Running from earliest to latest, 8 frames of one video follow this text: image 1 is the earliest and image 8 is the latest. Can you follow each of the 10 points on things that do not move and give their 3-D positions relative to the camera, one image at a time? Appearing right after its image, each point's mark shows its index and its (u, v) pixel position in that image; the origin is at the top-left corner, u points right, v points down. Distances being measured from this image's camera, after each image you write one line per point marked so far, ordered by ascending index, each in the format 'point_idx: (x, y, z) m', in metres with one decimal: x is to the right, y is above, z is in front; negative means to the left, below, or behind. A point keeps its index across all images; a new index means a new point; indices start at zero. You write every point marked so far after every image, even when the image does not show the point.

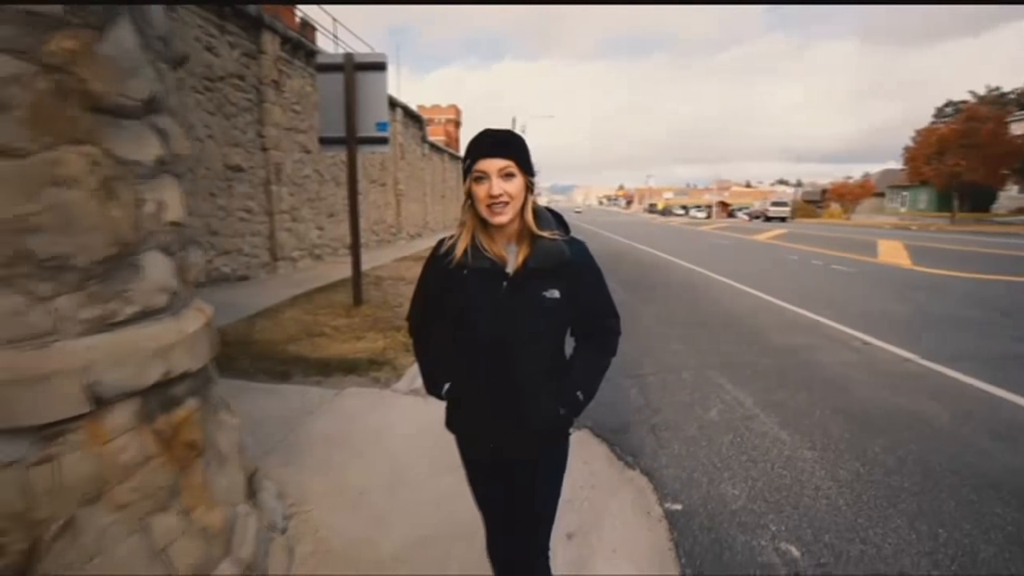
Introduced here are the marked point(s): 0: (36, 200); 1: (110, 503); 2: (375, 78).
0: (-1.2, +0.2, +1.5) m
1: (-1.2, -0.6, +1.7) m
2: (-1.3, +2.0, +5.2) m
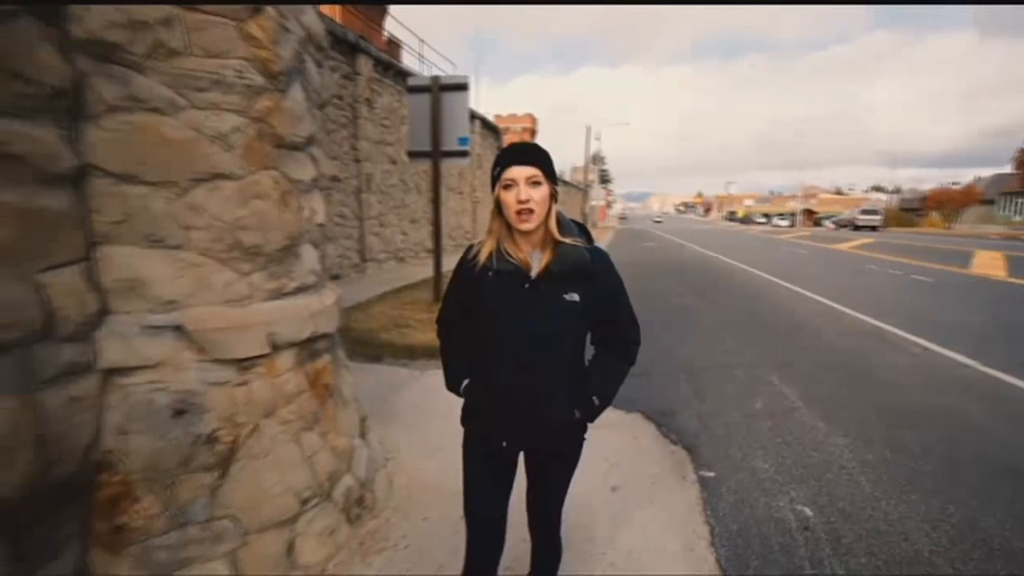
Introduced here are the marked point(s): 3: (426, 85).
0: (-1.0, +0.3, +2.3) m
1: (-1.0, -0.6, +2.4) m
2: (-0.6, +2.1, +5.9) m
3: (-1.0, +2.2, +6.0) m
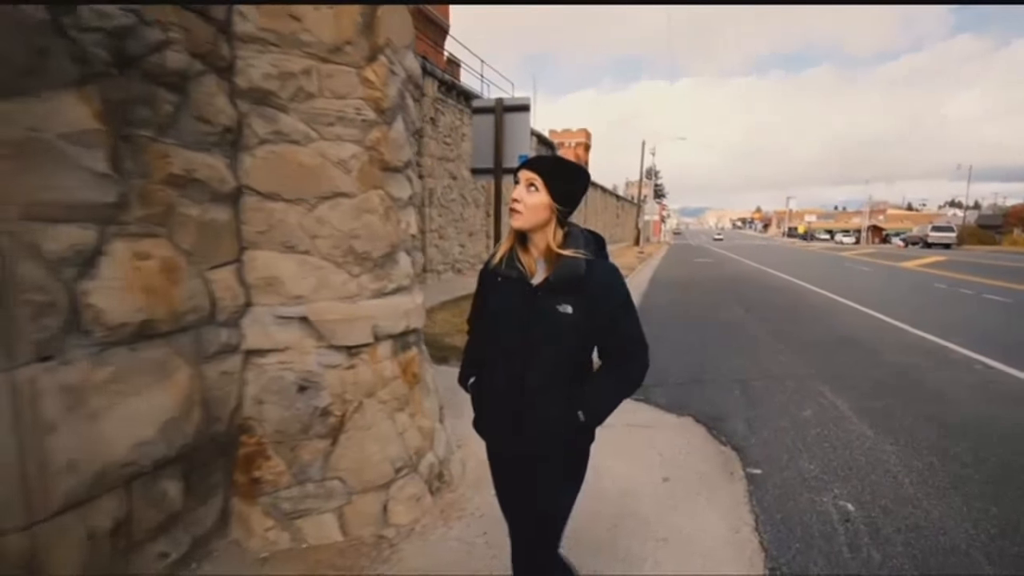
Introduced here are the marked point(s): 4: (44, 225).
0: (-0.7, +0.3, +2.7) m
1: (-0.7, -0.6, +2.9) m
2: (+0.1, +2.0, +6.4) m
3: (-0.3, +2.1, +6.5) m
4: (-1.5, +0.2, +1.8) m
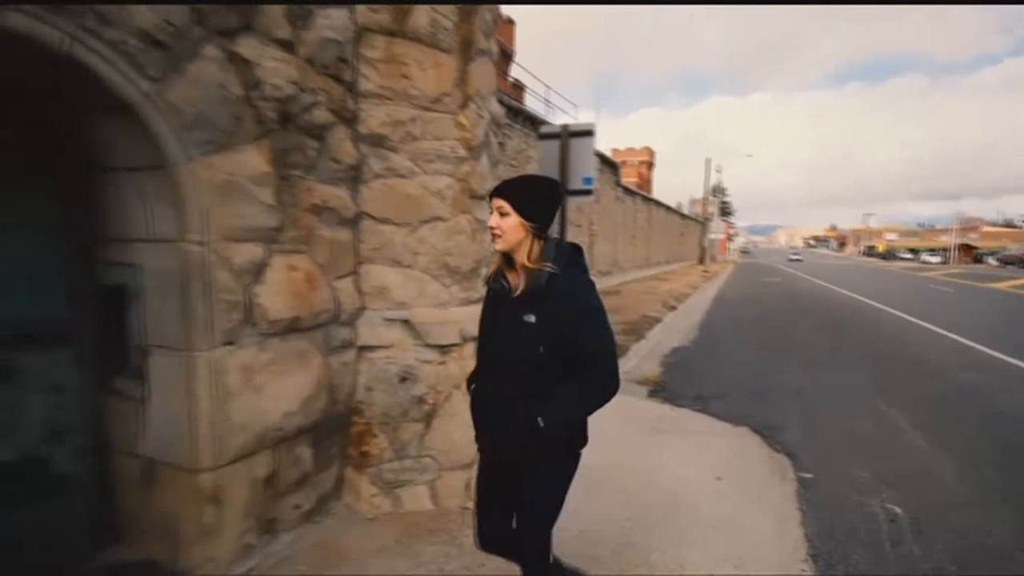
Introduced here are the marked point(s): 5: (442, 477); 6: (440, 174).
0: (-0.3, +0.3, +3.3) m
1: (-0.3, -0.6, +3.4) m
2: (+0.9, +1.8, +6.9) m
3: (+0.5, +1.9, +7.0) m
4: (-1.2, +0.2, +2.4) m
5: (-0.4, -1.1, +3.2) m
6: (-0.4, +0.6, +3.2) m
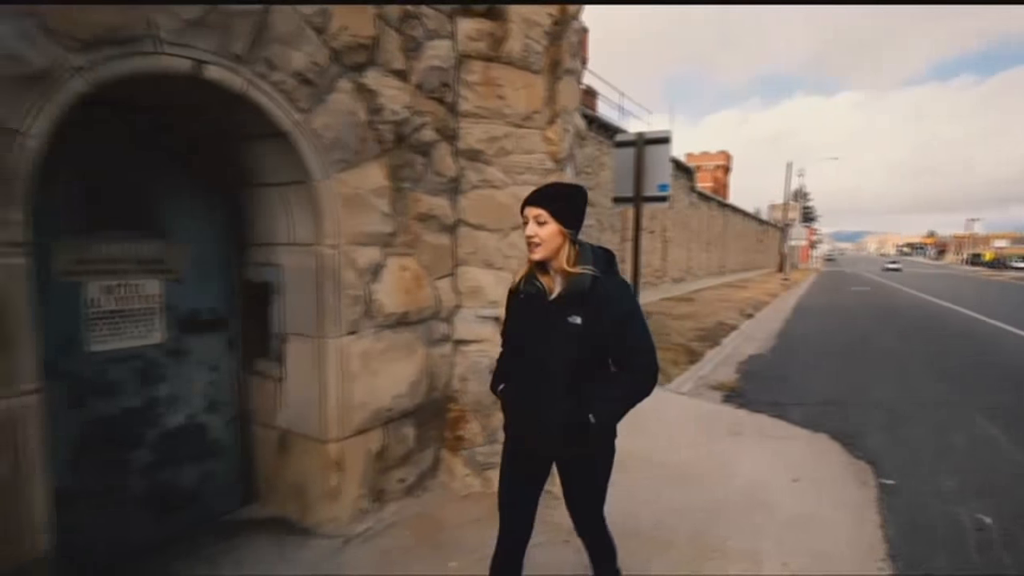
0: (+0.2, +0.3, +3.6) m
1: (+0.2, -0.6, +3.6) m
2: (+1.9, +1.7, +7.0) m
3: (+1.5, +1.9, +7.2) m
4: (-0.8, +0.2, +2.8) m
5: (+0.1, -1.1, +3.5) m
6: (+0.1, +0.6, +3.5) m
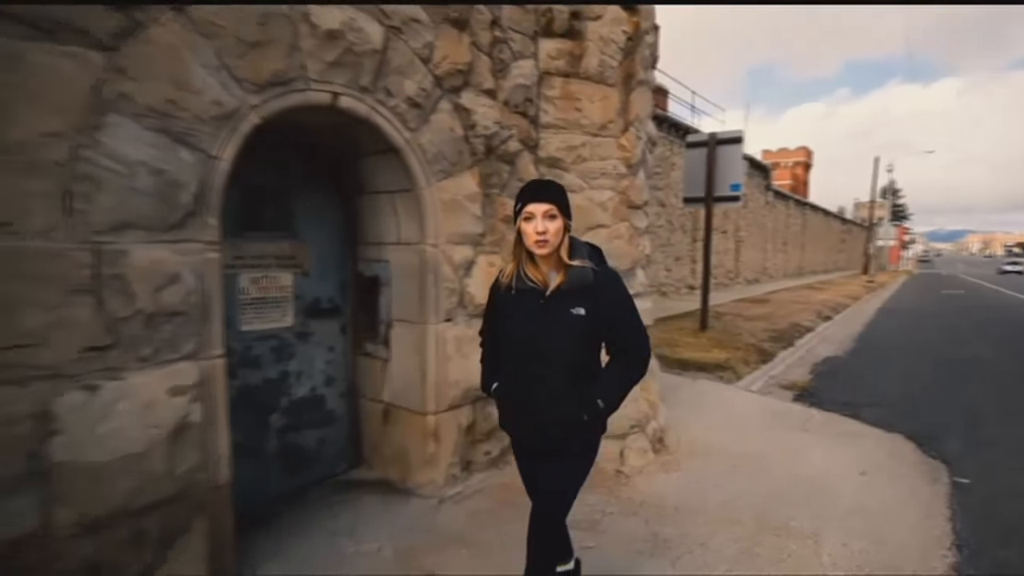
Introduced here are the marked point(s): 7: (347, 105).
0: (+0.7, +0.3, +3.9) m
1: (+0.8, -0.6, +3.9) m
2: (+2.8, +1.7, +7.1) m
3: (+2.4, +1.9, +7.3) m
4: (-0.3, +0.2, +3.2) m
5: (+0.6, -1.1, +3.8) m
6: (+0.6, +0.7, +3.8) m
7: (-0.7, +0.8, +2.6) m
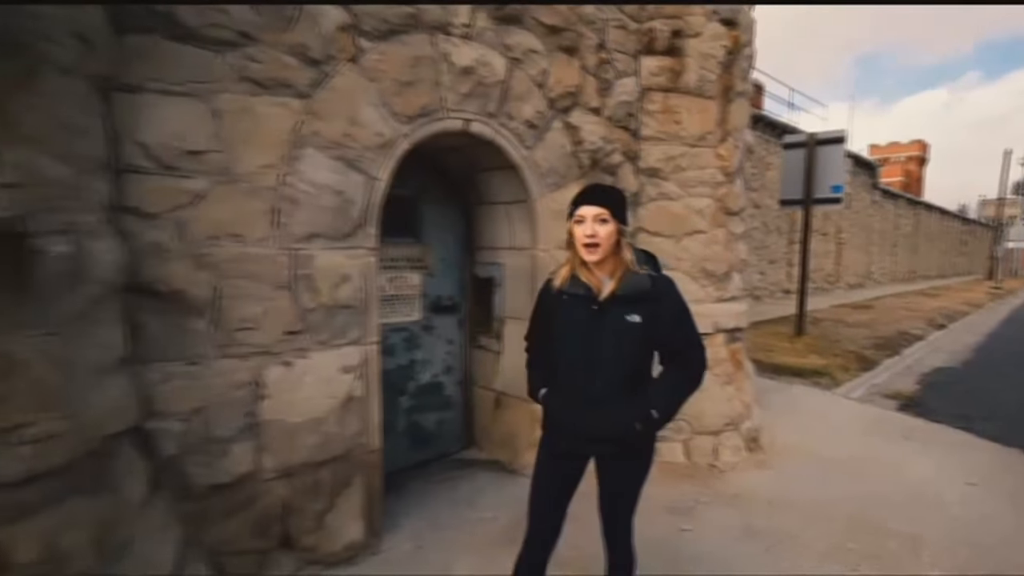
0: (+1.4, +0.3, +4.0) m
1: (+1.5, -0.6, +4.1) m
2: (+4.0, +1.7, +6.9) m
3: (+3.7, +1.8, +7.2) m
4: (+0.3, +0.2, +3.5) m
5: (+1.3, -1.1, +4.0) m
6: (+1.3, +0.6, +4.0) m
7: (-0.2, +0.8, +3.0) m
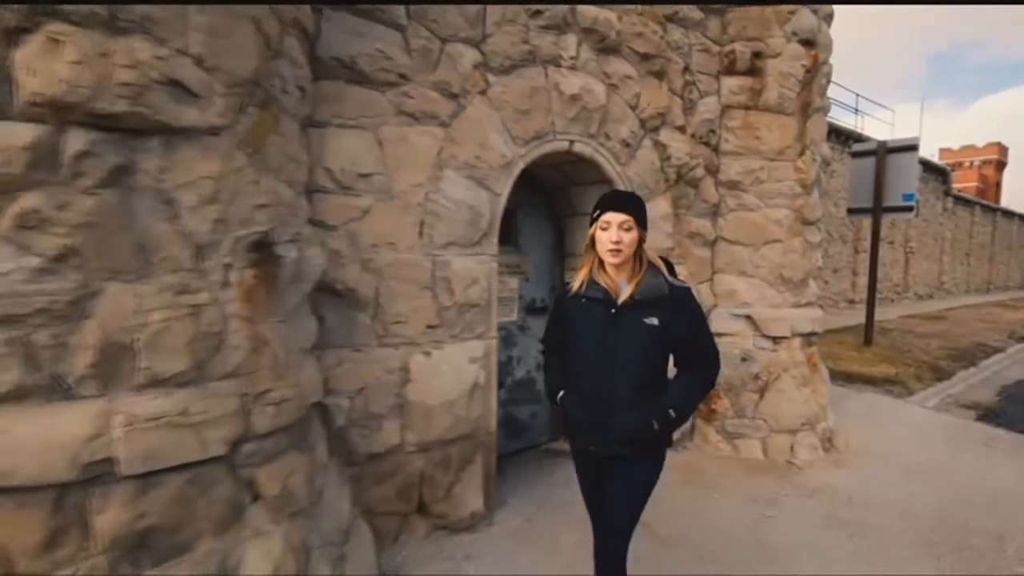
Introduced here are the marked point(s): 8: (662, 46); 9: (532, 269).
0: (+2.1, +0.2, +4.2) m
1: (+2.1, -0.7, +4.3) m
2: (+4.9, +1.6, +6.9) m
3: (+4.6, +1.7, +7.2) m
4: (+0.9, +0.2, +3.8) m
5: (+1.9, -1.1, +4.2) m
6: (+2.0, +0.6, +4.2) m
7: (+0.4, +0.8, +3.3) m
8: (+1.0, +1.6, +3.7) m
9: (+0.1, +0.1, +4.1) m
